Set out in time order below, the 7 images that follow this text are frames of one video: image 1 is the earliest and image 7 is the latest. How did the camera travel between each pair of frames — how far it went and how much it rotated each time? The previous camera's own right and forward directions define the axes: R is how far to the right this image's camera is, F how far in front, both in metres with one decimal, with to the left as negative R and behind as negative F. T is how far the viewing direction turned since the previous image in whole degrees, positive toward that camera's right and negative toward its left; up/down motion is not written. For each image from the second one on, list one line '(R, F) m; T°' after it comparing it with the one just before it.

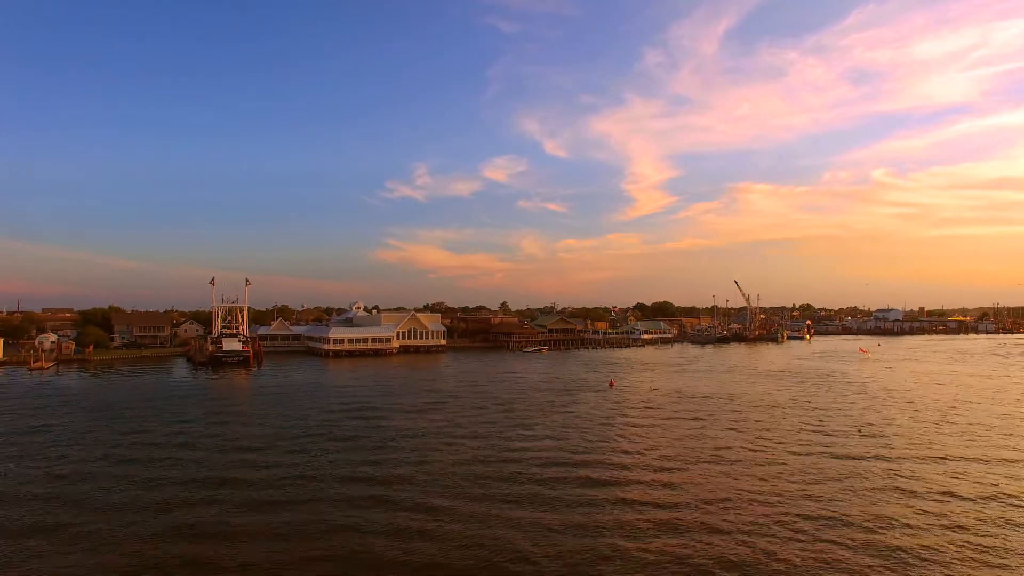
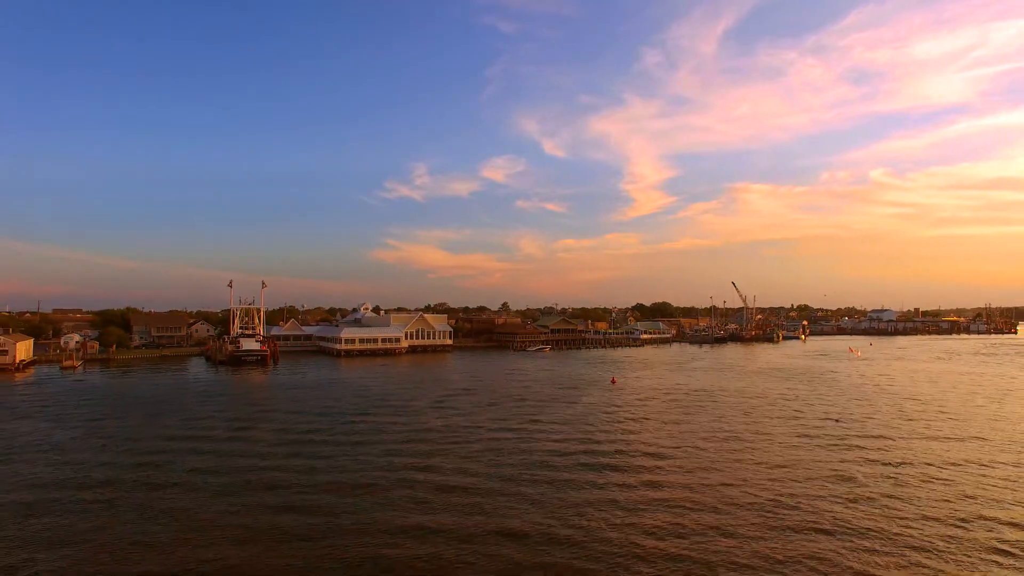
(-0.3, -1.3) m; 0°
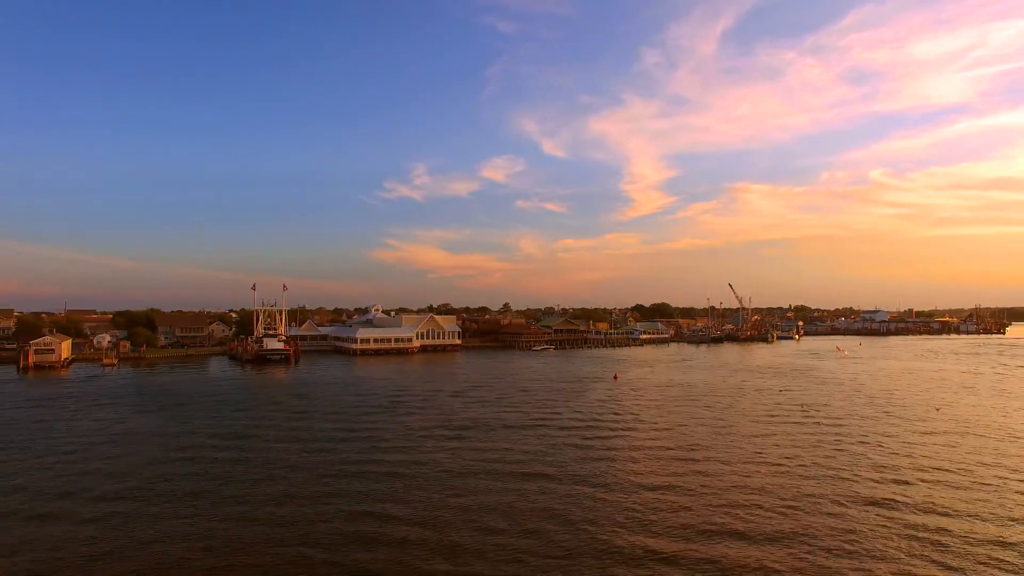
(-0.3, -1.8) m; 0°
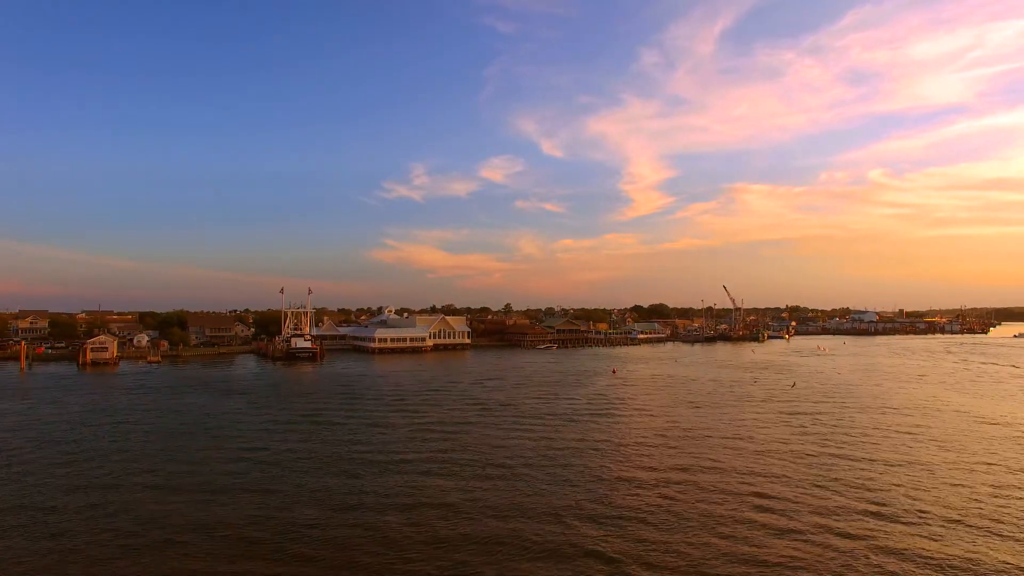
(-0.4, -2.7) m; 0°
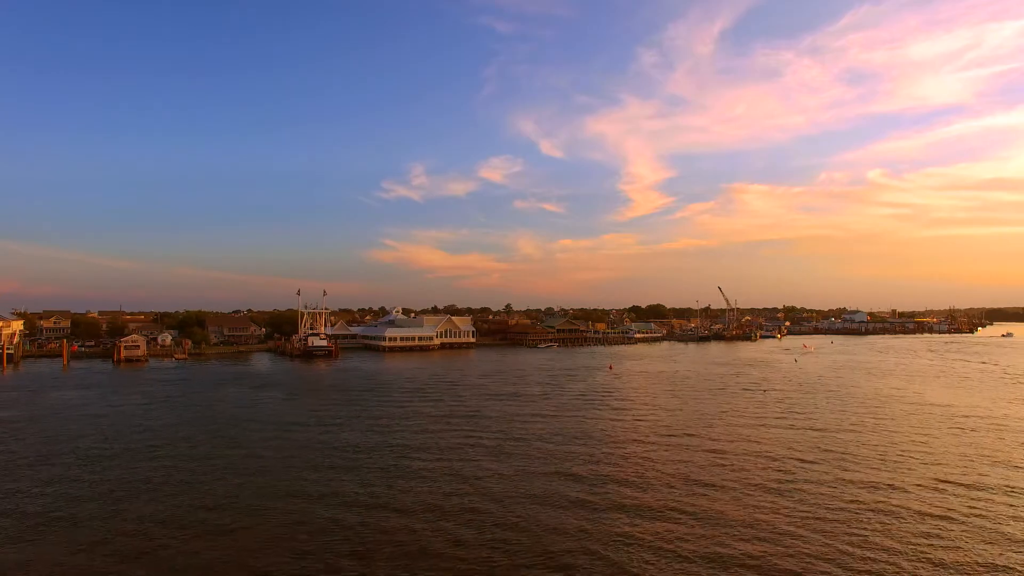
(-0.3, -2.0) m; 0°
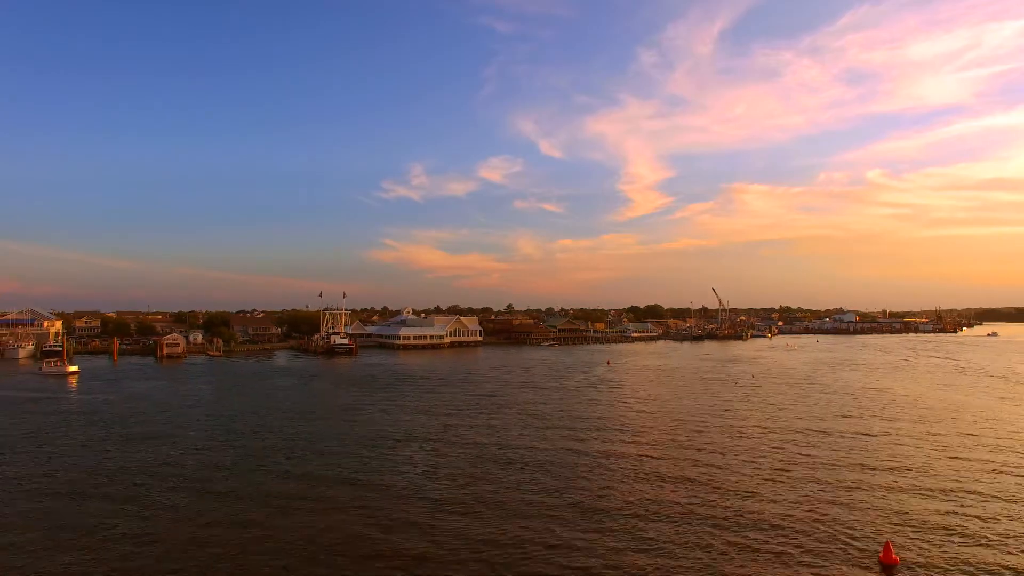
(-0.3, -3.0) m; 0°
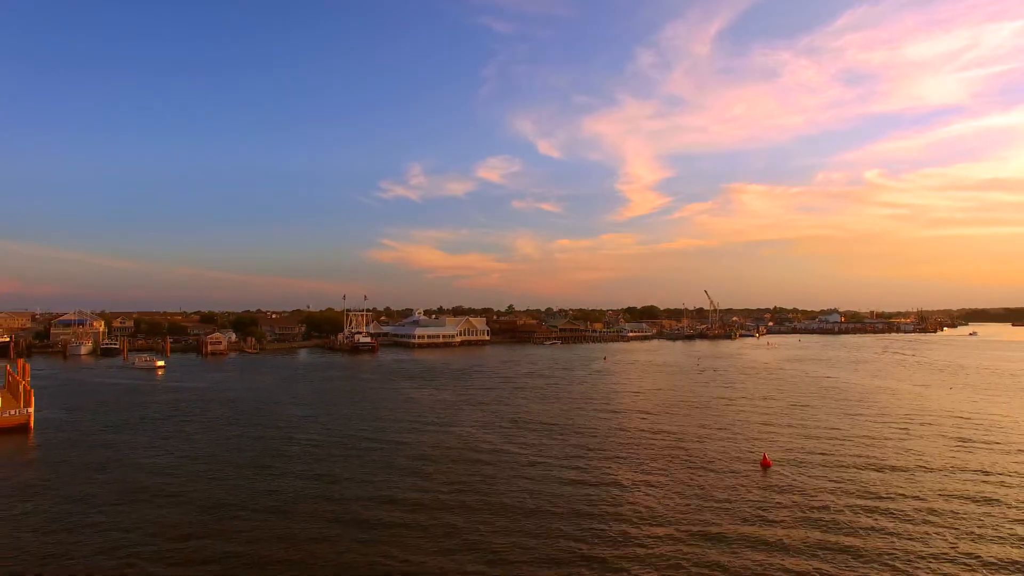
(-0.4, -4.0) m; 0°
